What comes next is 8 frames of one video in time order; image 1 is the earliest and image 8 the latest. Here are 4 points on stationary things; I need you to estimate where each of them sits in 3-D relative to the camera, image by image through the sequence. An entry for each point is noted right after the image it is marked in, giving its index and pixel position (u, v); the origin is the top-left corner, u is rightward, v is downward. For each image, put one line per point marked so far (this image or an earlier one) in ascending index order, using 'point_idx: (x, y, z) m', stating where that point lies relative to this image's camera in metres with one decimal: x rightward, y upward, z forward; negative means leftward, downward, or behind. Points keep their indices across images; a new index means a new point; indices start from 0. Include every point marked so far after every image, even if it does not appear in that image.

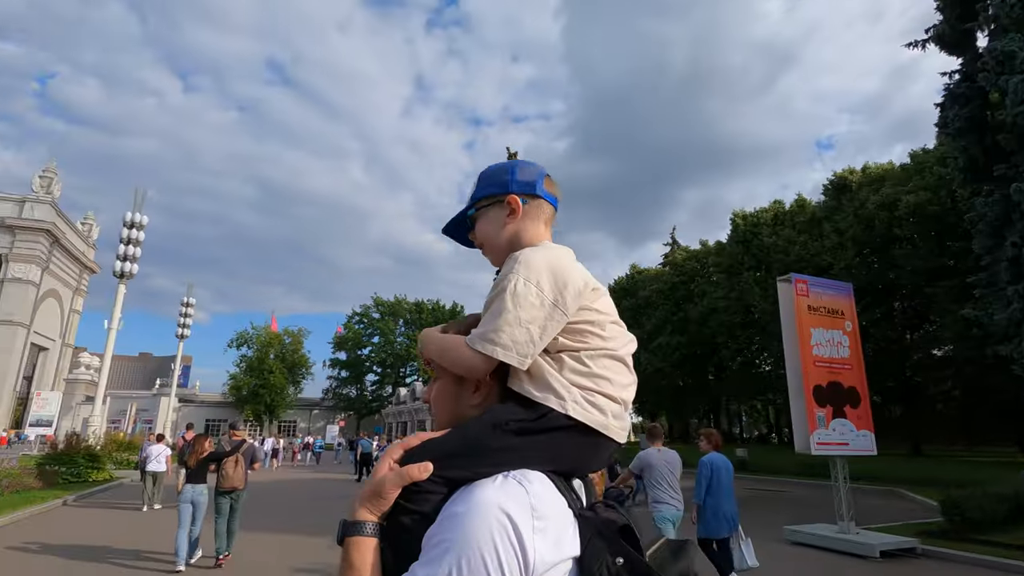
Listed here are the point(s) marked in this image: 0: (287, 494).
0: (-8.0, -7.1, +18.4) m
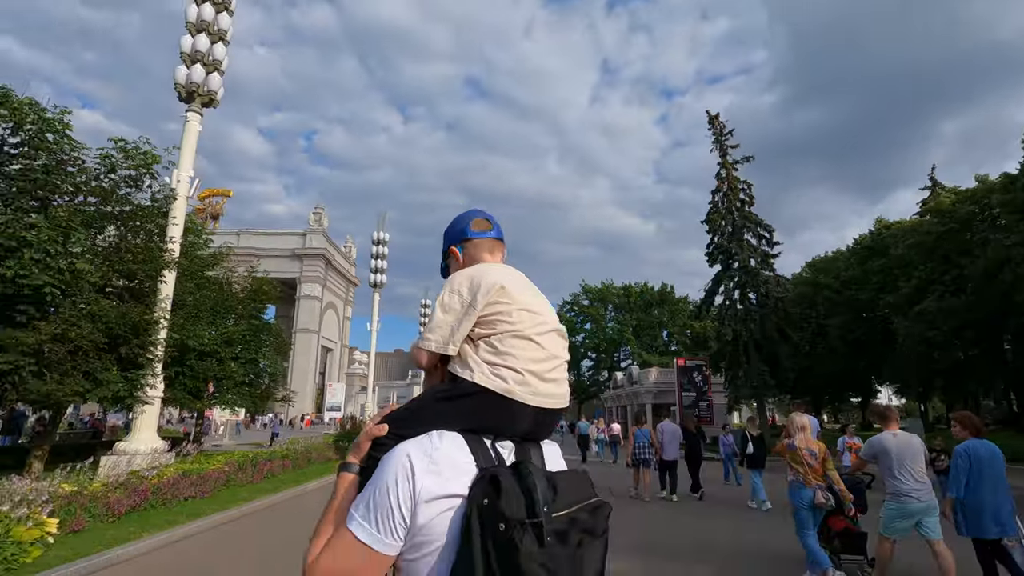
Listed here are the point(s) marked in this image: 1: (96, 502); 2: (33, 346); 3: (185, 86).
0: (0.0, -6.9, +20.0) m
1: (-6.1, -3.1, +7.9) m
2: (-9.1, -1.1, +10.2) m
3: (-9.8, +6.1, +16.1) m
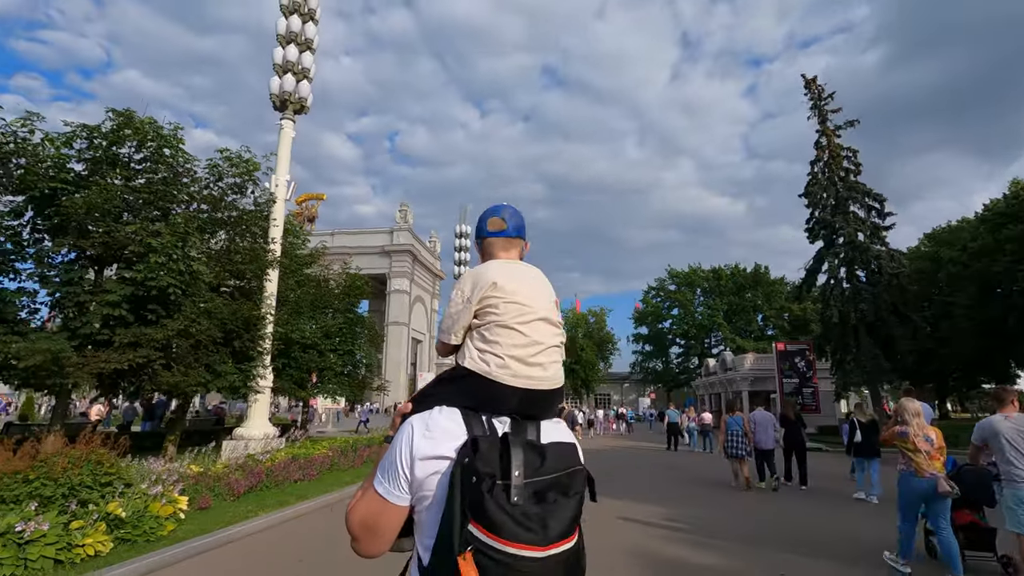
0: (+3.3, -6.4, +19.8) m
1: (-4.7, -3.1, +8.6) m
2: (-7.4, -1.1, +11.3) m
3: (-7.4, +6.1, +17.1) m
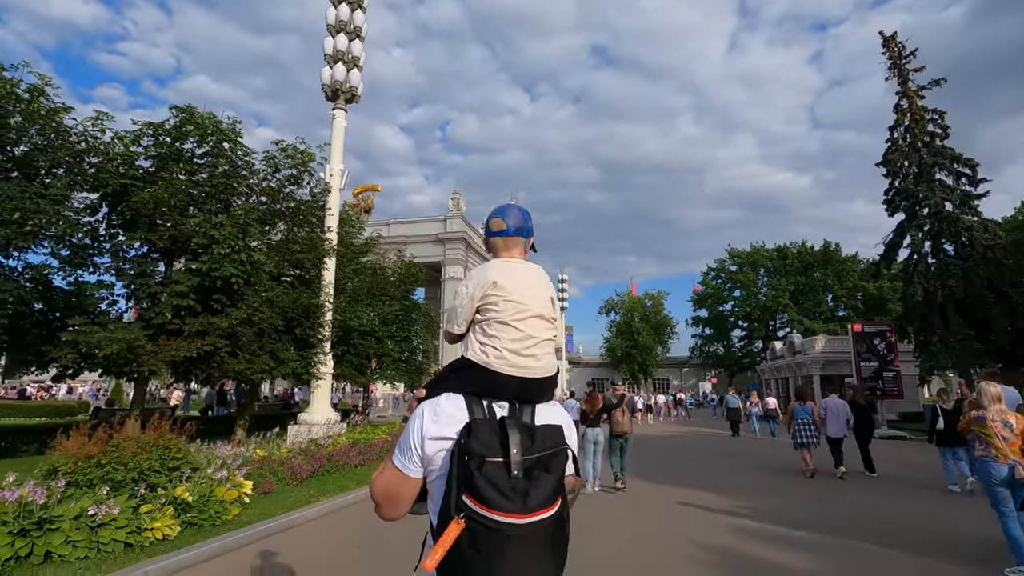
0: (+5.4, -5.7, +19.1) m
1: (-3.8, -2.9, +8.8) m
2: (-6.2, -0.9, +11.7) m
3: (-5.8, +6.5, +17.3) m
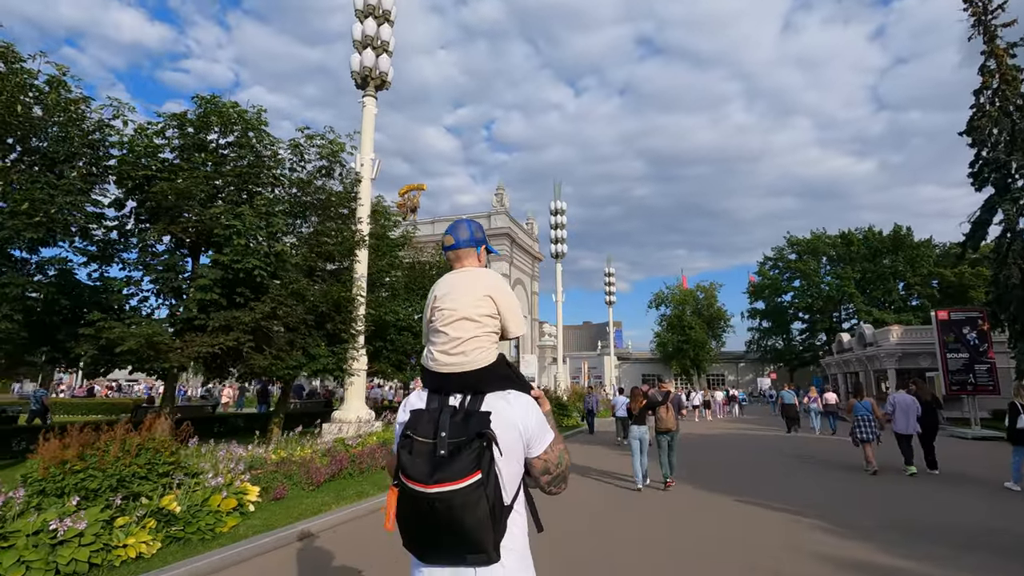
0: (+6.9, -5.3, +17.6) m
1: (-3.2, -2.7, +8.1) m
2: (-5.5, -0.7, +11.2) m
3: (-4.7, +6.7, +16.7) m
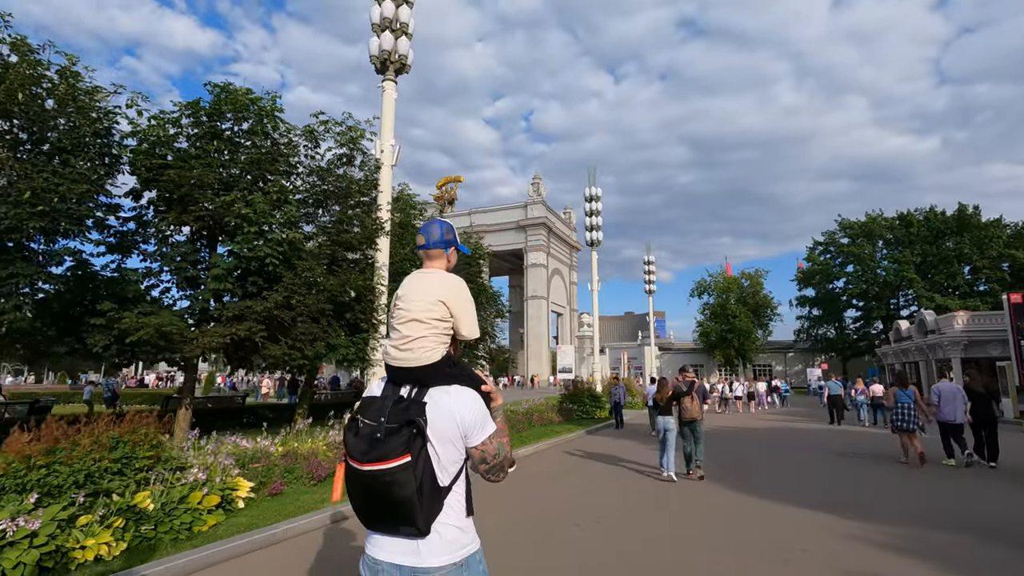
0: (+7.8, -4.8, +16.5) m
1: (-3.0, -2.5, +7.7) m
2: (-5.1, -0.5, +11.0) m
3: (-4.1, +7.0, +16.3) m
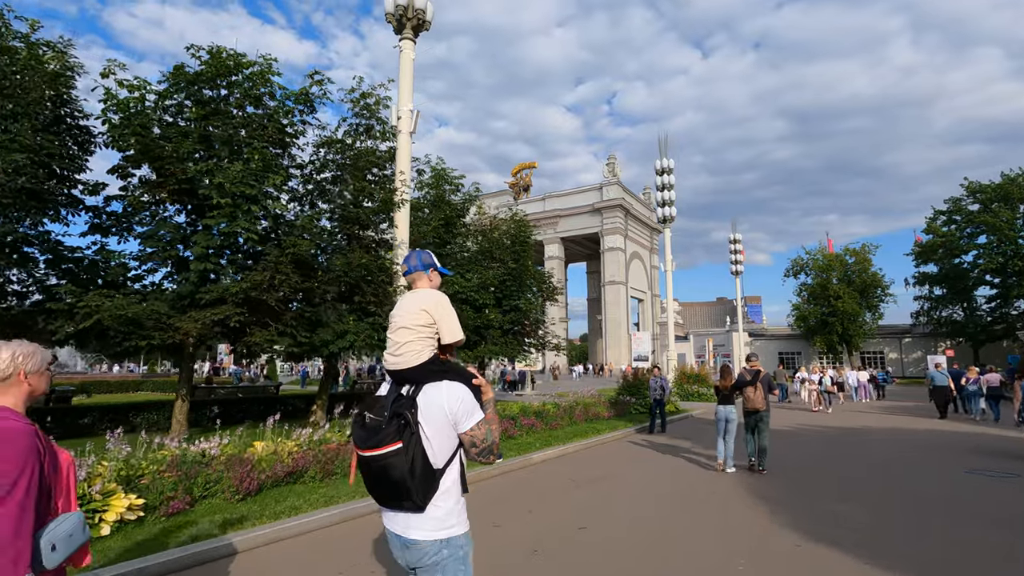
0: (+8.8, -4.0, +13.4) m
1: (-3.3, -2.2, +6.4) m
2: (-4.9, -0.1, +9.9) m
3: (-3.2, +7.6, +14.8) m
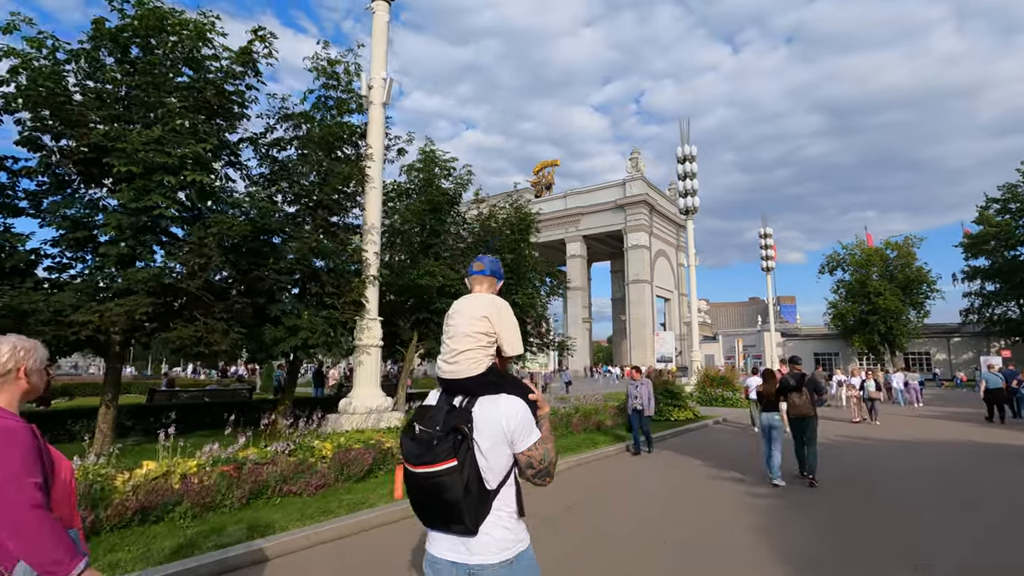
0: (+8.4, -3.7, +11.1) m
1: (-4.0, -1.9, +4.7) m
2: (-5.4, +0.1, +8.3) m
3: (-3.6, +7.8, +13.2) m
